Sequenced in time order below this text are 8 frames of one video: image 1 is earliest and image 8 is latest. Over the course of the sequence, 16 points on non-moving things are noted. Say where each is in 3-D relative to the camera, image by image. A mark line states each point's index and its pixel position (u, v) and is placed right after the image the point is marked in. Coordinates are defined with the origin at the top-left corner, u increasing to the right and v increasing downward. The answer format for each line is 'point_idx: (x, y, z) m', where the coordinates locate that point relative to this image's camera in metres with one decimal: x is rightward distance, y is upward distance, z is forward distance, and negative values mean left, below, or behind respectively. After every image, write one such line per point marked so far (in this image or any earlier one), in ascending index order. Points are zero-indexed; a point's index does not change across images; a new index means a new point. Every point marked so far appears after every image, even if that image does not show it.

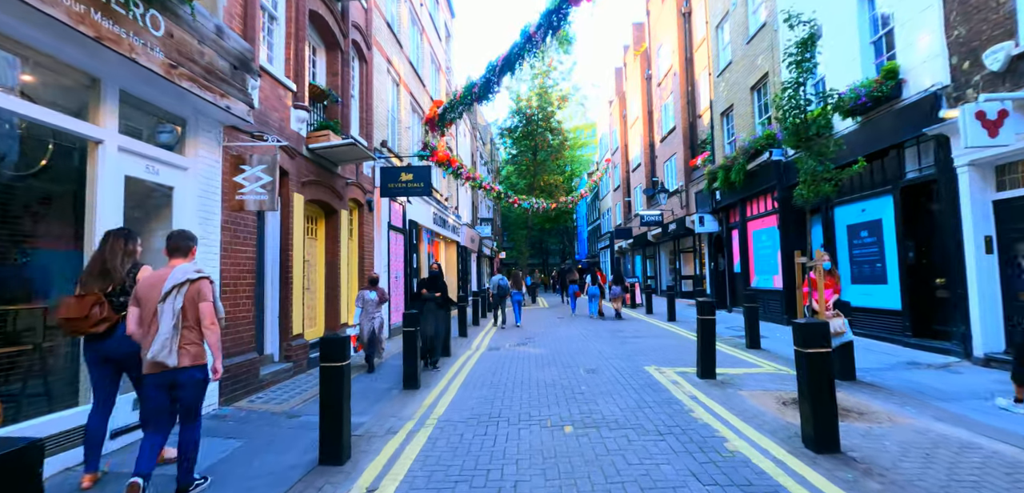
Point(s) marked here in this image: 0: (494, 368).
0: (-0.3, -2.0, +8.3) m
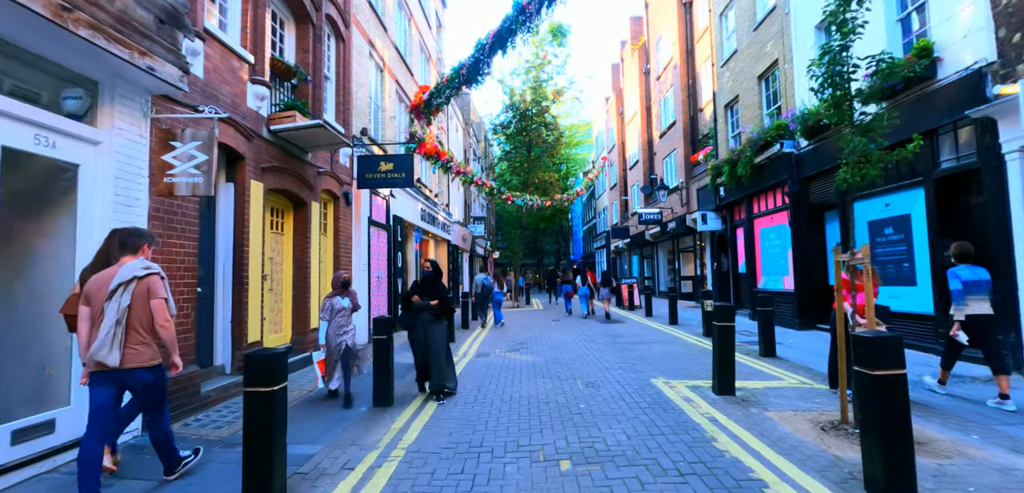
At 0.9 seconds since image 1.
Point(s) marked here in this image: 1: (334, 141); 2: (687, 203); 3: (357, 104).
0: (-0.5, -1.9, +7.3) m
1: (-2.9, +1.7, +8.2) m
2: (+6.9, +1.7, +20.0) m
3: (-3.3, +3.1, +10.9) m
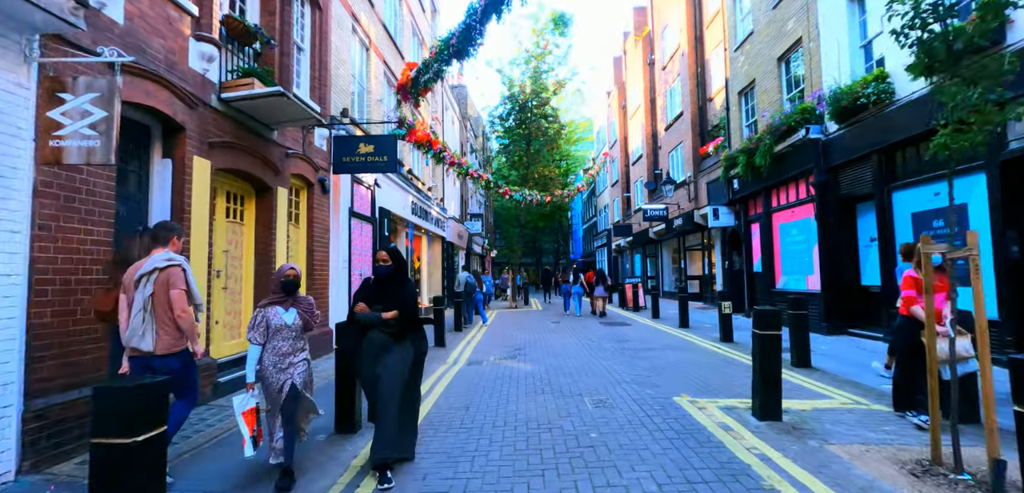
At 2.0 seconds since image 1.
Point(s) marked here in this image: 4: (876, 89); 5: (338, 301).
0: (-0.5, -1.8, +6.2) m
1: (-2.9, +1.8, +7.1) m
2: (+6.8, +1.8, +18.9) m
3: (-3.4, +3.2, +9.8) m
4: (+6.2, +2.7, +8.7) m
5: (-3.2, -1.0, +9.5) m
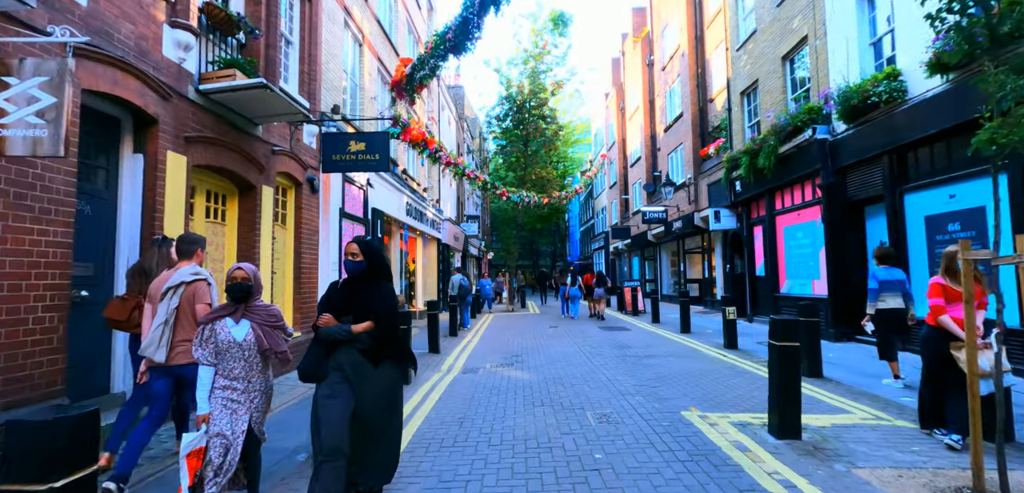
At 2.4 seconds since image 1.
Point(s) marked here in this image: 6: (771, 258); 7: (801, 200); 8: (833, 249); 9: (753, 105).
0: (-0.6, -1.9, +5.8) m
1: (-2.9, +1.8, +6.7) m
2: (+6.7, +1.7, +18.5) m
3: (-3.4, +3.1, +9.4) m
4: (+6.2, +2.6, +8.4) m
5: (-3.3, -1.1, +9.1) m
6: (+6.4, -0.3, +12.4) m
7: (+6.4, +1.0, +11.3) m
8: (+6.3, -0.1, +9.9) m
9: (+6.7, +3.9, +14.1) m
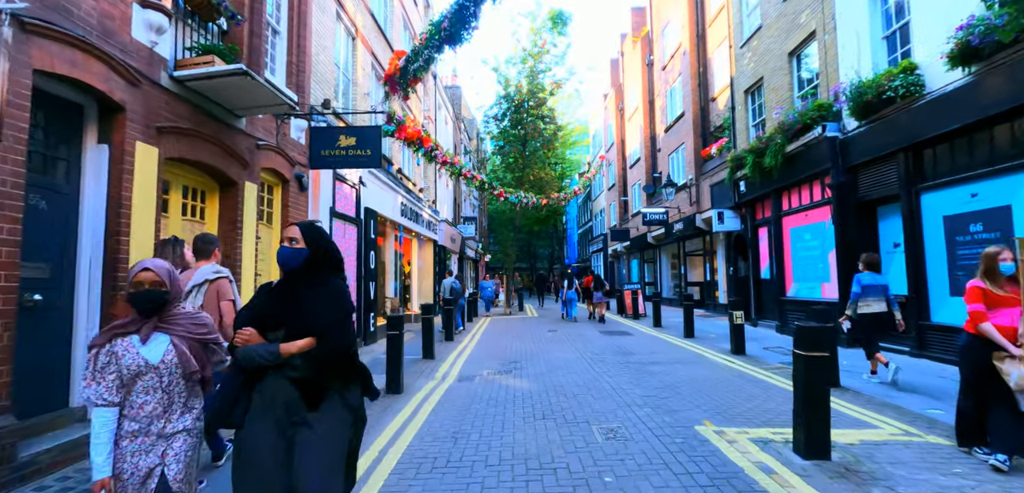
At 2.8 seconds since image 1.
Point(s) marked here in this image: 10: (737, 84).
0: (-0.6, -1.9, +5.4) m
1: (-3.0, +1.8, +6.3) m
2: (+6.6, +1.6, +18.2) m
3: (-3.4, +3.1, +9.0) m
4: (+6.2, +2.6, +8.0) m
5: (-3.3, -1.1, +8.7) m
6: (+6.3, -0.3, +12.1) m
7: (+6.4, +1.0, +10.9) m
8: (+6.2, -0.1, +9.5) m
9: (+6.7, +3.9, +13.7) m
10: (+6.5, +4.7, +14.7) m
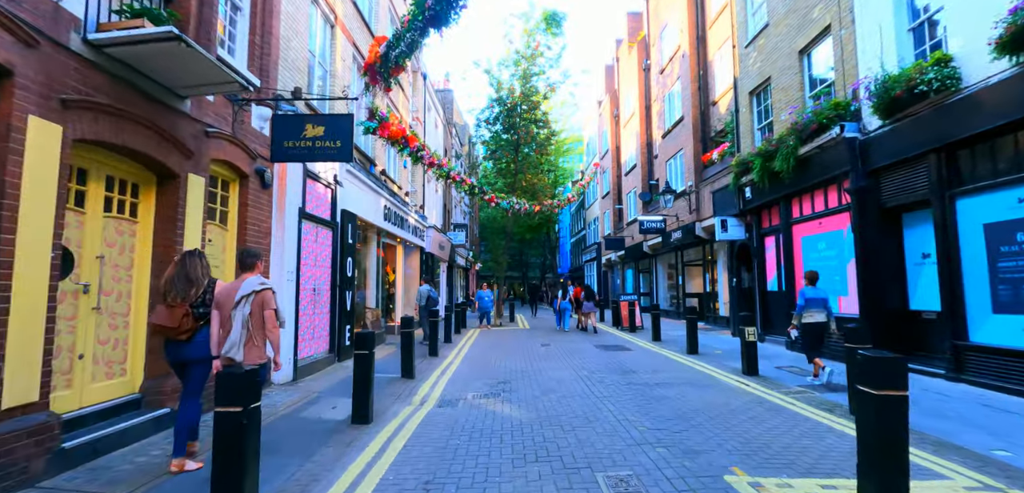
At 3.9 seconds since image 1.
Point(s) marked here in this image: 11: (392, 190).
0: (-0.7, -1.9, +4.5) m
1: (-3.1, +1.7, +5.4) m
2: (+6.3, +1.3, +17.4) m
3: (-3.6, +3.1, +8.1) m
4: (+6.1, +2.4, +7.2) m
5: (-3.5, -1.1, +7.7) m
6: (+6.1, -0.5, +11.2) m
7: (+6.2, +0.8, +10.1) m
8: (+6.1, -0.3, +8.7) m
9: (+6.5, +3.6, +13.0) m
10: (+6.3, +4.4, +14.0) m
11: (-3.4, +1.6, +14.4) m
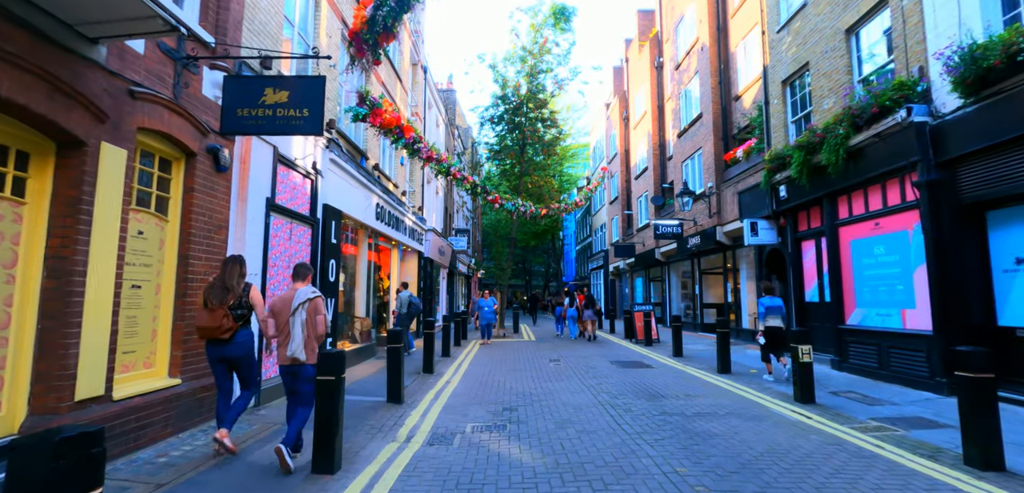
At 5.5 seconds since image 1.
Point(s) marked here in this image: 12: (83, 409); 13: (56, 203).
0: (-0.6, -1.8, +3.1) m
1: (-2.9, +1.8, +4.1) m
2: (+6.5, +1.1, +16.0) m
3: (-3.4, +3.1, +6.8) m
4: (+6.2, +2.4, +5.9) m
5: (-3.3, -1.1, +6.4) m
6: (+6.2, -0.6, +9.9) m
7: (+6.3, +0.7, +8.7) m
8: (+6.2, -0.3, +7.3) m
9: (+6.6, +3.5, +11.7) m
10: (+6.5, +4.3, +12.6) m
11: (-3.2, +1.5, +13.1) m
12: (-3.5, -1.3, +4.1) m
13: (-3.7, +0.4, +4.1) m
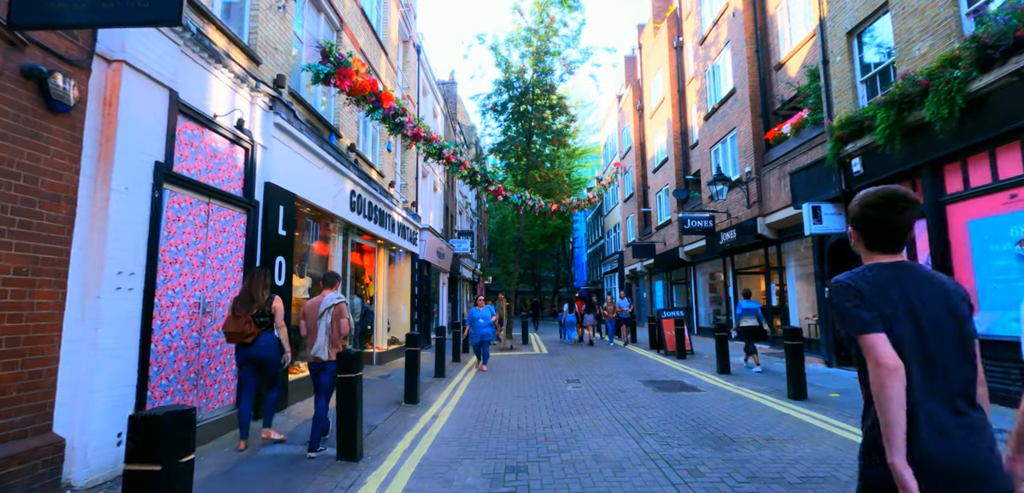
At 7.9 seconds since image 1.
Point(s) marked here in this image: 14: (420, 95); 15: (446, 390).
0: (-0.6, -1.6, +0.8) m
1: (-3.0, +2.0, +1.9) m
2: (+6.7, +1.2, +13.7) m
3: (-3.4, +3.2, +4.7) m
4: (+6.2, +2.7, +3.6) m
5: (-3.3, -1.0, +4.2) m
6: (+6.3, -0.4, +7.5) m
7: (+6.4, +1.0, +6.4) m
8: (+6.2, -0.1, +5.0) m
9: (+6.7, +3.7, +9.4) m
10: (+6.5, +4.5, +10.4) m
11: (-3.1, +1.6, +10.9) m
12: (-3.5, -1.2, +1.9) m
13: (-3.7, +0.5, +2.0) m
14: (-3.2, +5.4, +18.1) m
15: (-1.1, -2.4, +8.4) m
